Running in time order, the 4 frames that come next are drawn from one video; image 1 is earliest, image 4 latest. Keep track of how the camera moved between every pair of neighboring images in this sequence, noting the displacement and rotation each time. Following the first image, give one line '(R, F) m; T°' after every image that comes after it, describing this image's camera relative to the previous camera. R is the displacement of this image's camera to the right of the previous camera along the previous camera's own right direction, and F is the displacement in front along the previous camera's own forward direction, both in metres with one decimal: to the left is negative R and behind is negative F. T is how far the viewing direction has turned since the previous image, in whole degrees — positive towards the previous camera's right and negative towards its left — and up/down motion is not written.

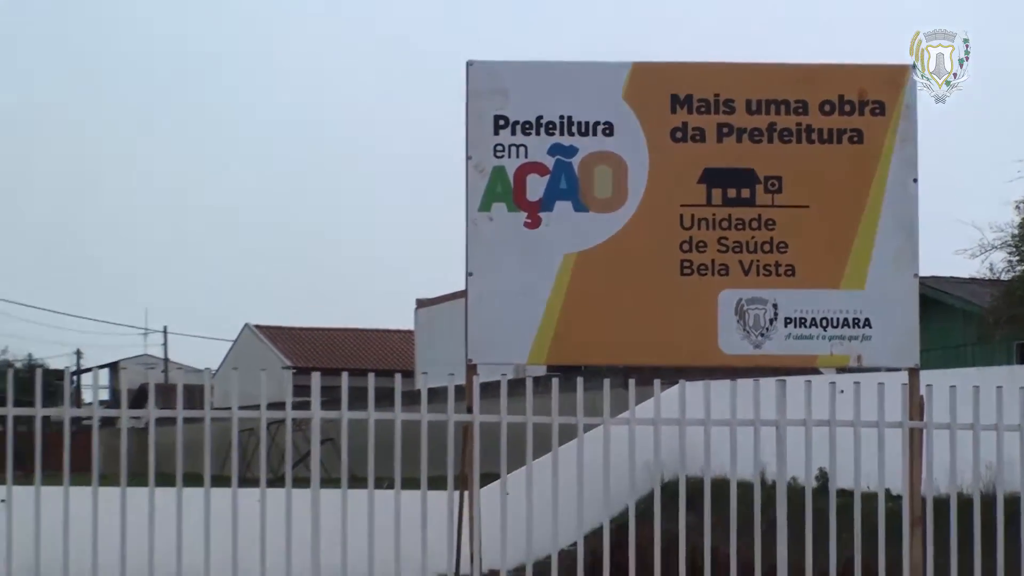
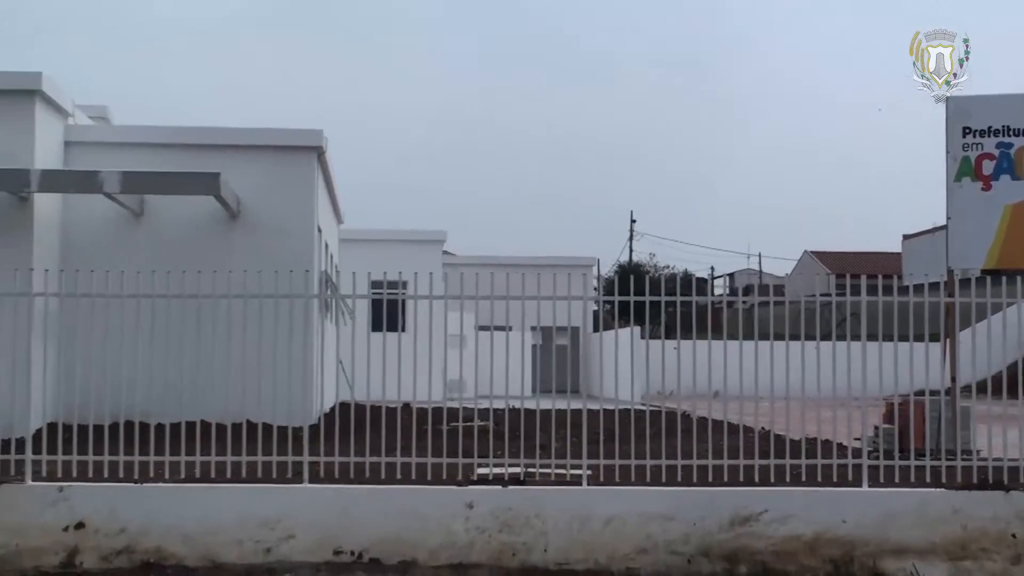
(+1.0, -3.8) m; -29°
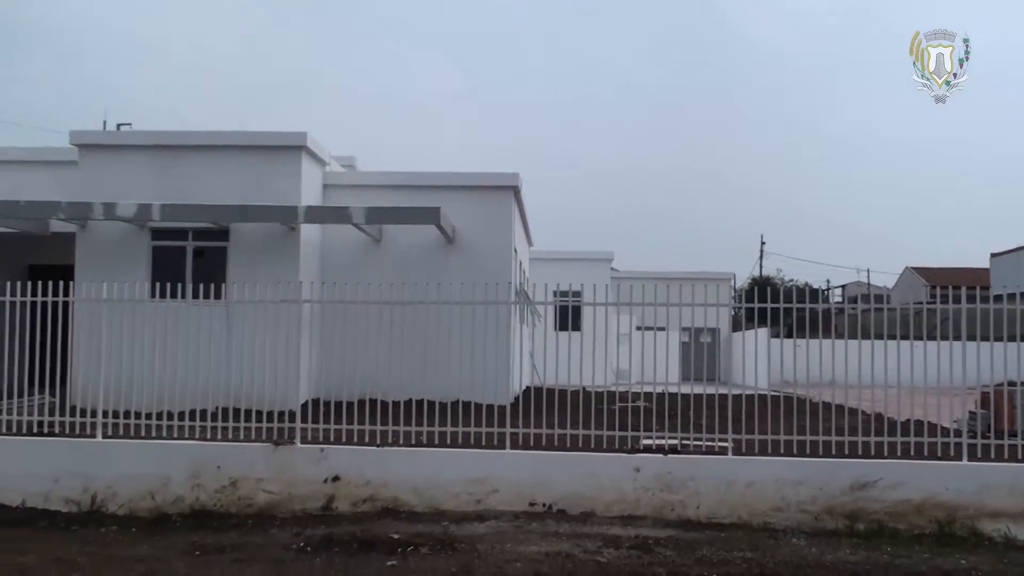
(0.0, -2.3) m; -8°
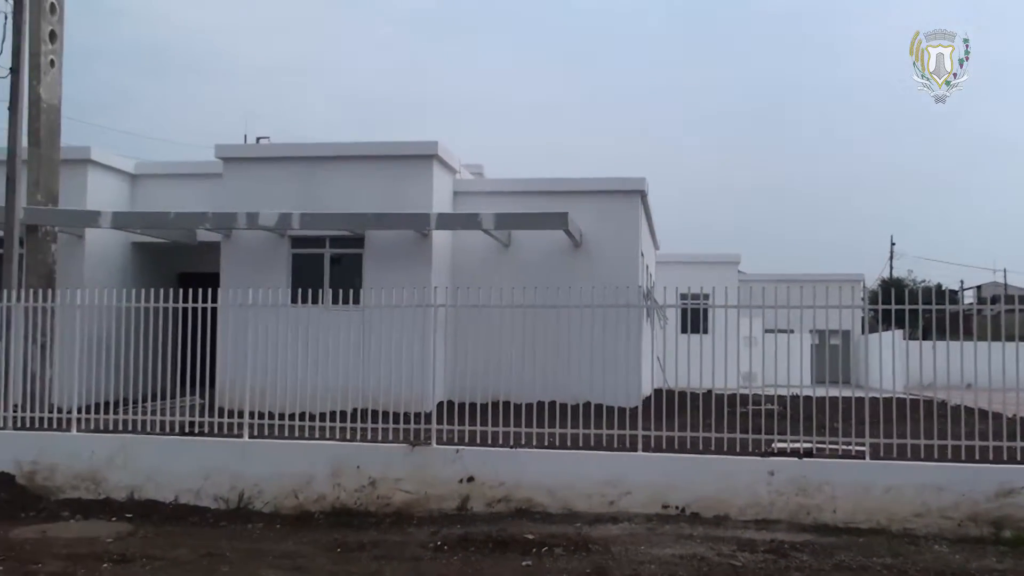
(0.0, -0.1) m; -6°
